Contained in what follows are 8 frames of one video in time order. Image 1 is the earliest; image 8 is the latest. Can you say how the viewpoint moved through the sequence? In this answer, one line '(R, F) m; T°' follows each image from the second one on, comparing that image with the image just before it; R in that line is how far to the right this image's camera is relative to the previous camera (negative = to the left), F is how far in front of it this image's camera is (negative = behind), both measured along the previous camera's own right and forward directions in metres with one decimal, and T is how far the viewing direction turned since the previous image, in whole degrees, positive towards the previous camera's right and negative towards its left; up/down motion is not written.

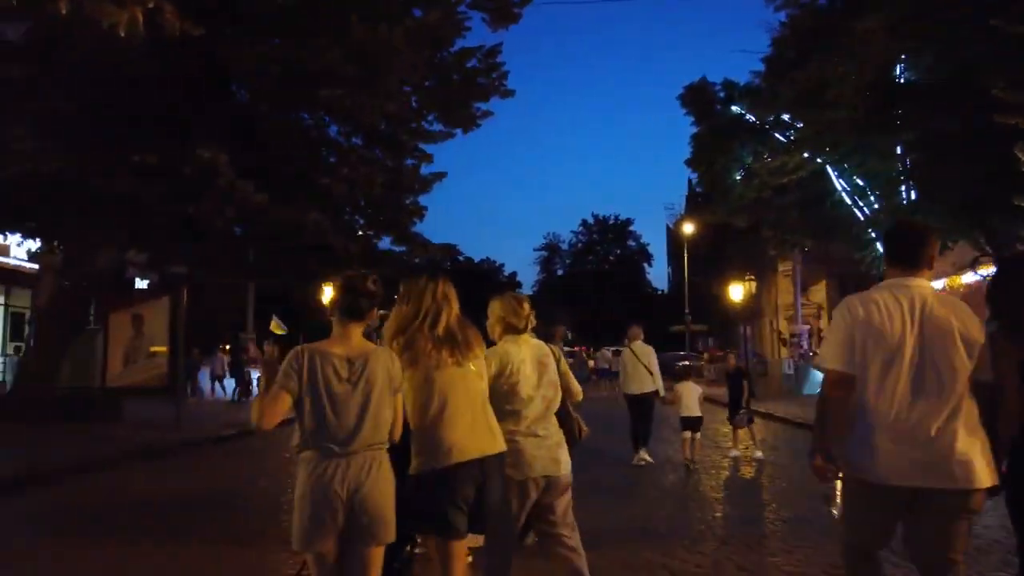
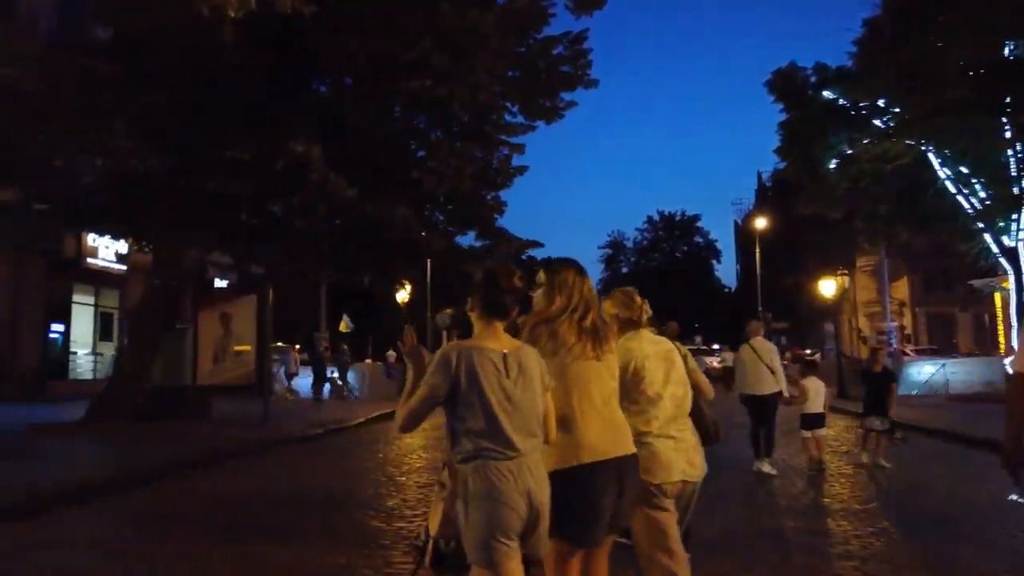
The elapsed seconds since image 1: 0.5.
(-0.6, +0.6) m; -5°
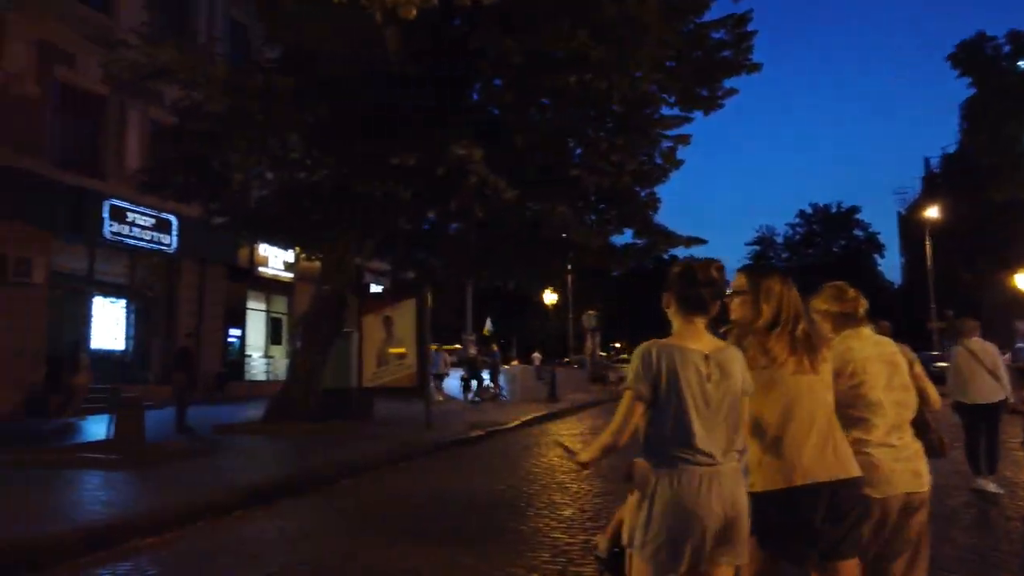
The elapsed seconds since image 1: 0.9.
(-0.4, +0.4) m; -11°
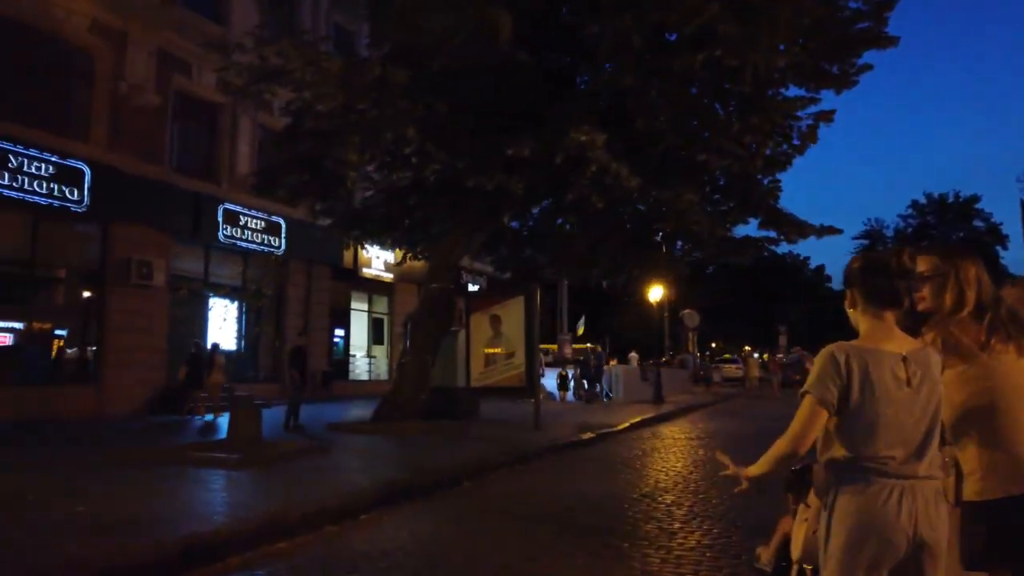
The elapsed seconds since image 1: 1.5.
(-0.5, +0.6) m; -7°
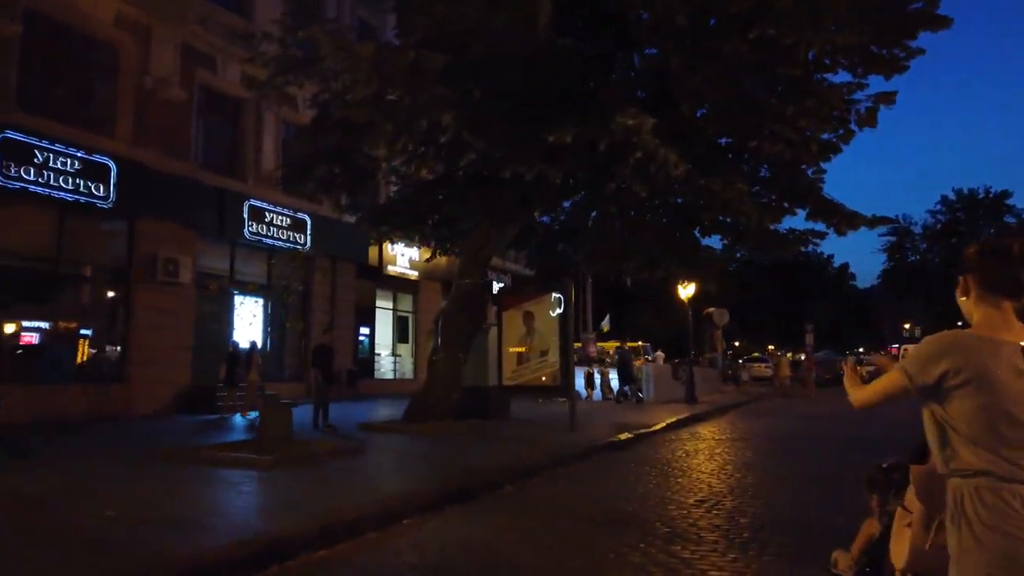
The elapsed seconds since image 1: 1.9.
(-0.3, +0.5) m; -1°
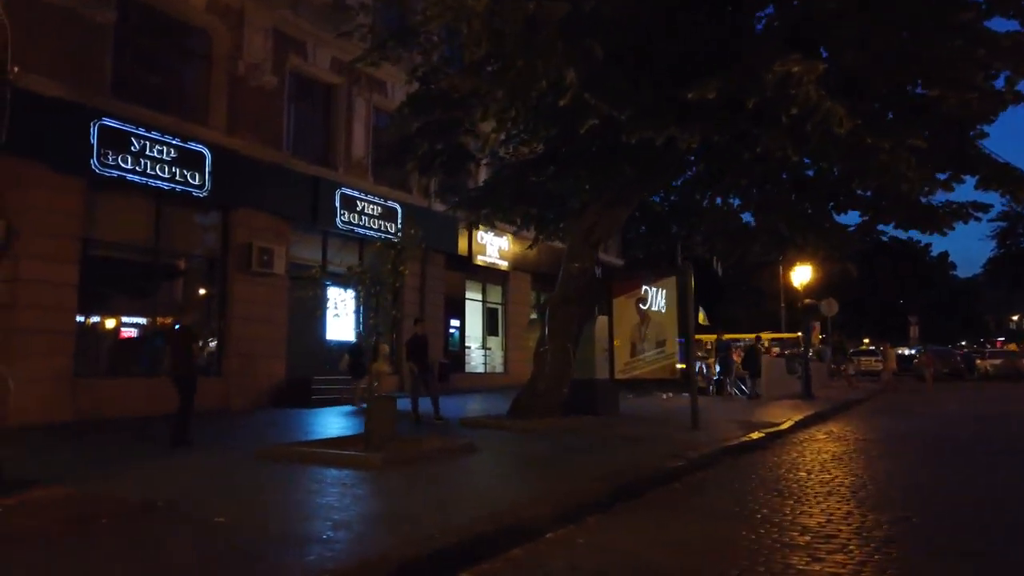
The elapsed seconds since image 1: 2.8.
(-0.8, +1.2) m; -6°
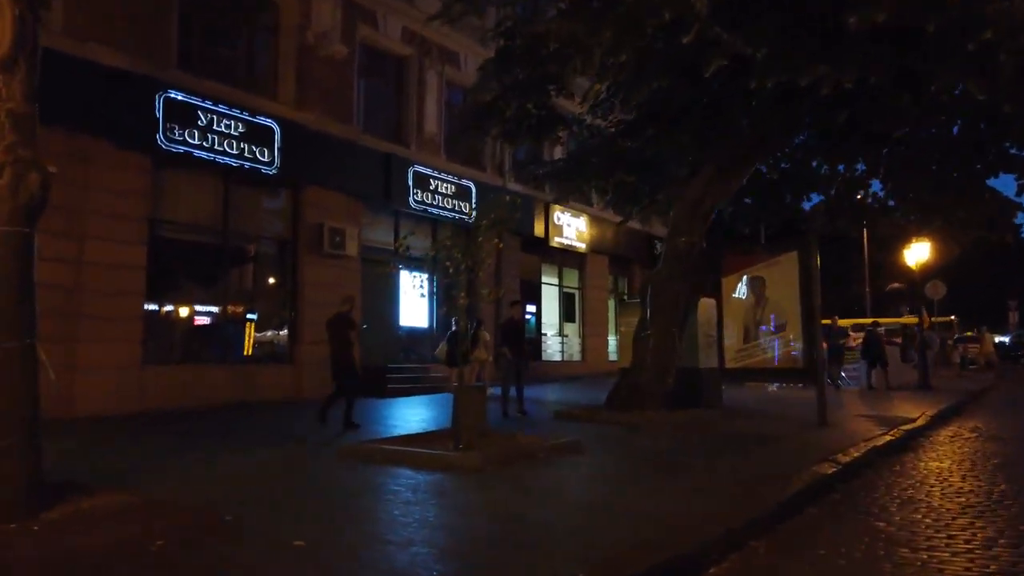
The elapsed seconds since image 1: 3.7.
(-0.6, +1.5) m; -5°
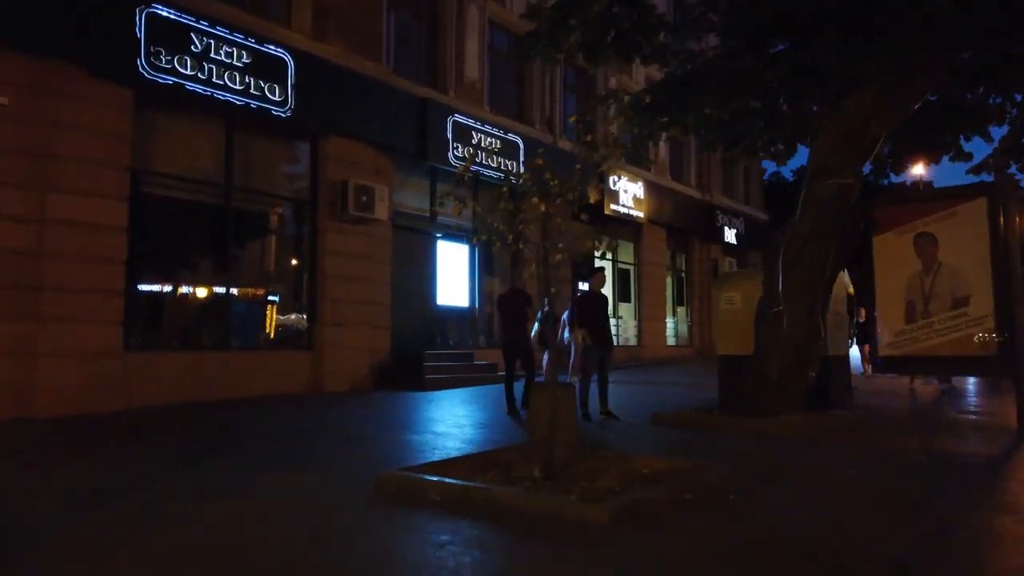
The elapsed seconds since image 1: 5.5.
(-0.8, +3.3) m; -2°
